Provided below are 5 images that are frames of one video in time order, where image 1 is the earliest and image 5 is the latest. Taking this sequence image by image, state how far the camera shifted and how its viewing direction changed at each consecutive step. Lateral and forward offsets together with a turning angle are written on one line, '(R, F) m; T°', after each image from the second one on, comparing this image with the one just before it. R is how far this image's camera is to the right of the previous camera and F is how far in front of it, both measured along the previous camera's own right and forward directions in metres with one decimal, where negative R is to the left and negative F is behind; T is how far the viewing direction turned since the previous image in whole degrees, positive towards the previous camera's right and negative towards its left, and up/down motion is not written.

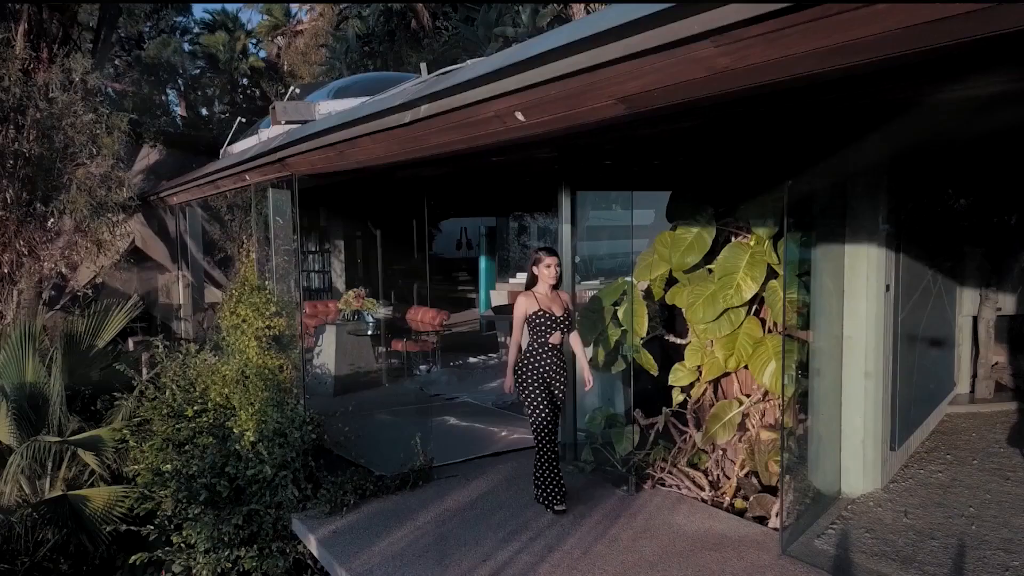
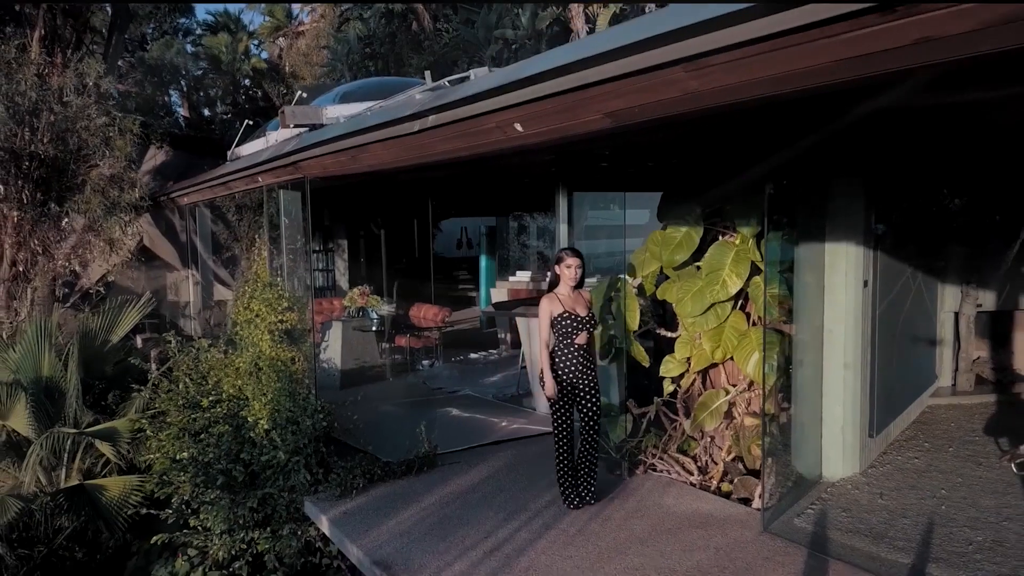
(0.0, -0.3) m; 0°
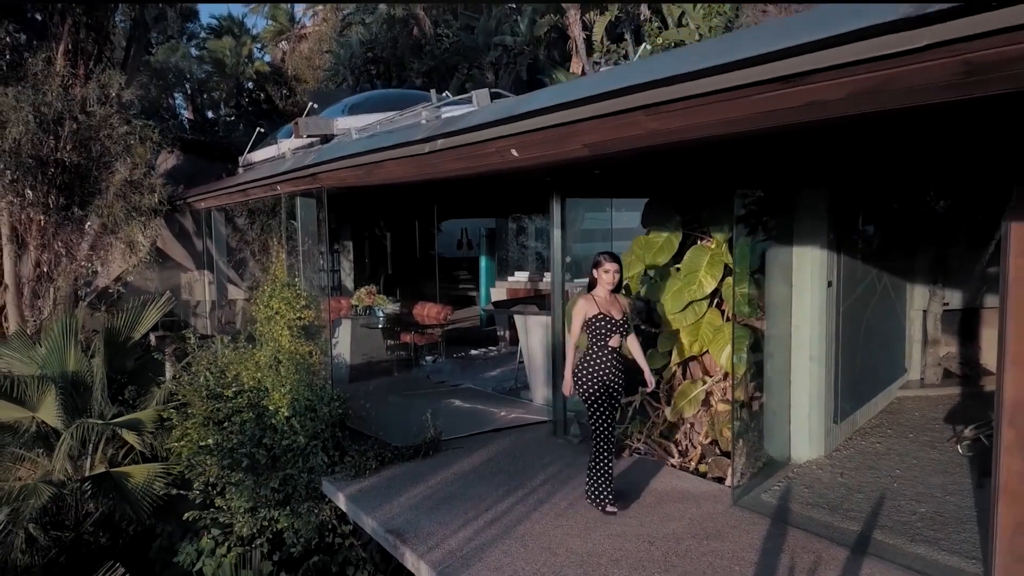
(0.0, -0.5) m; 0°
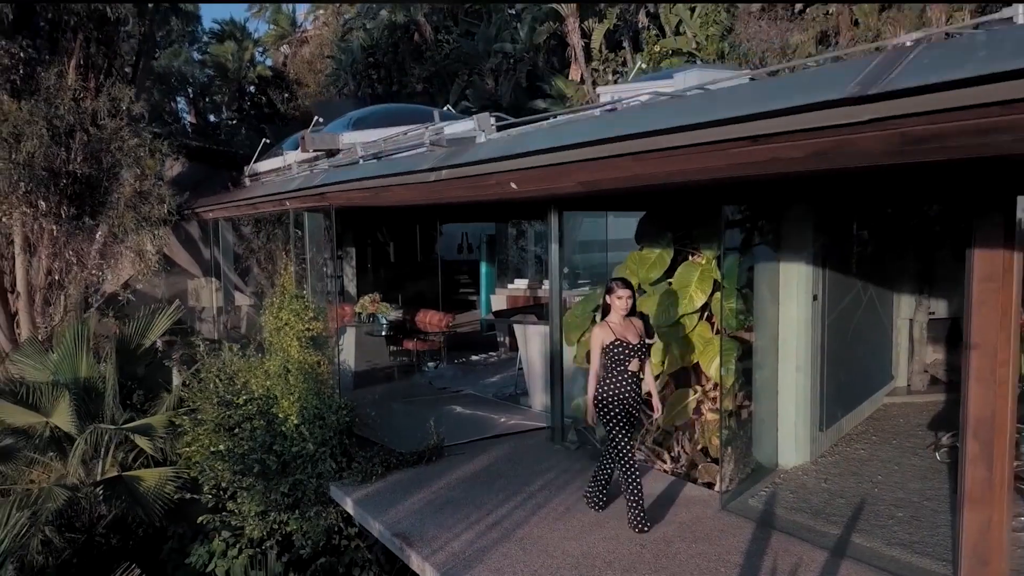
(0.0, -0.2) m; 0°
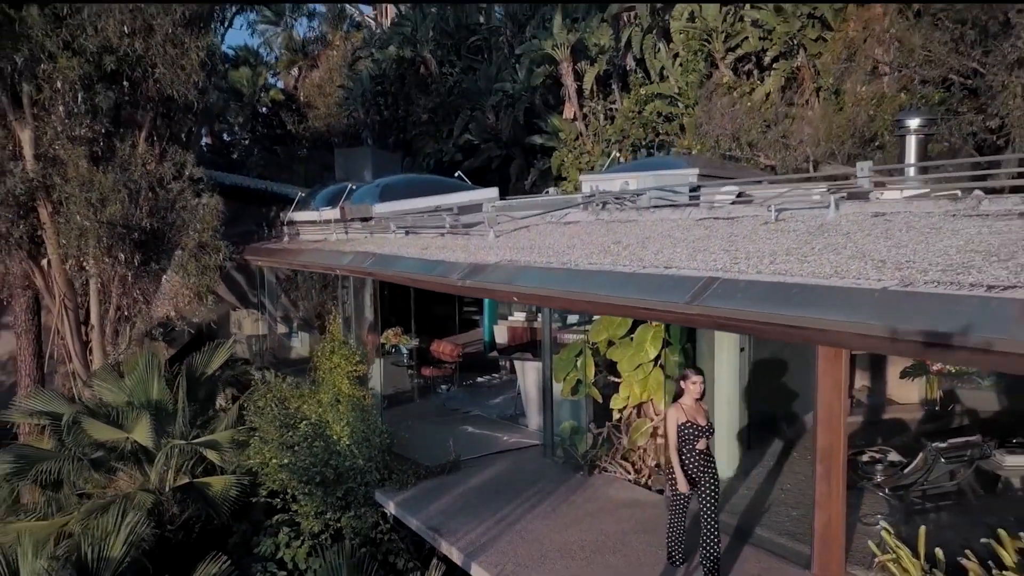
(0.0, -1.7) m; 0°
